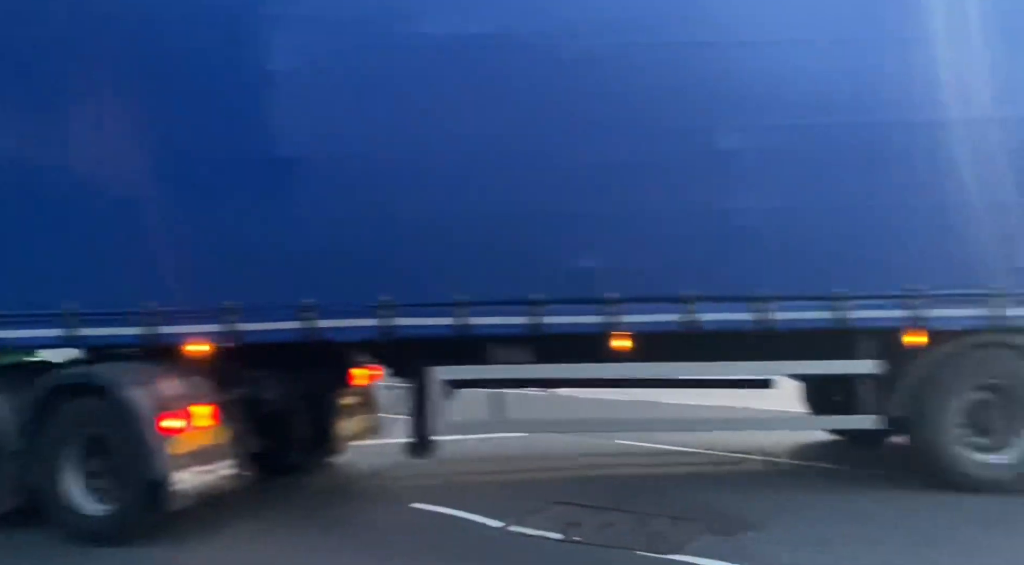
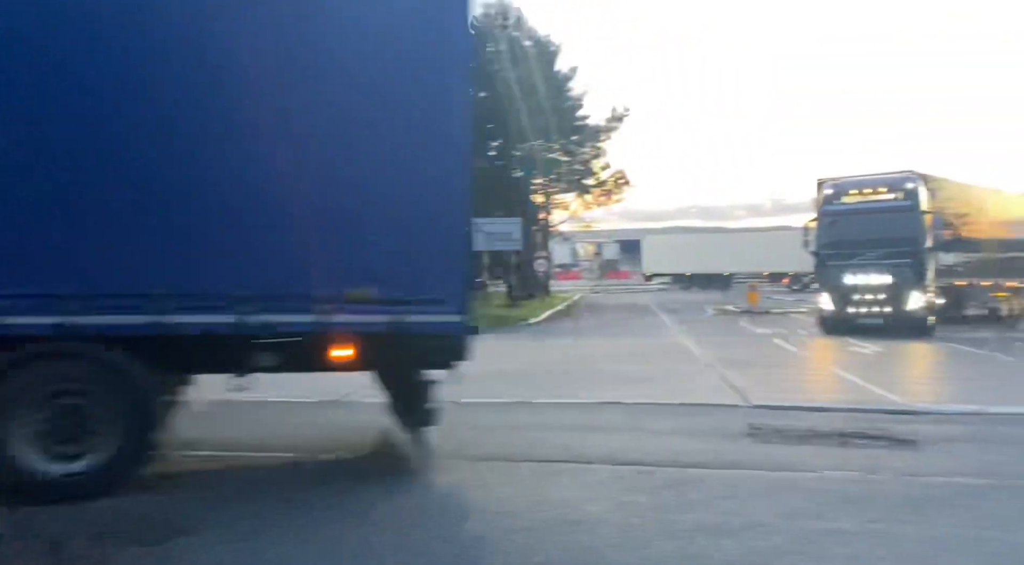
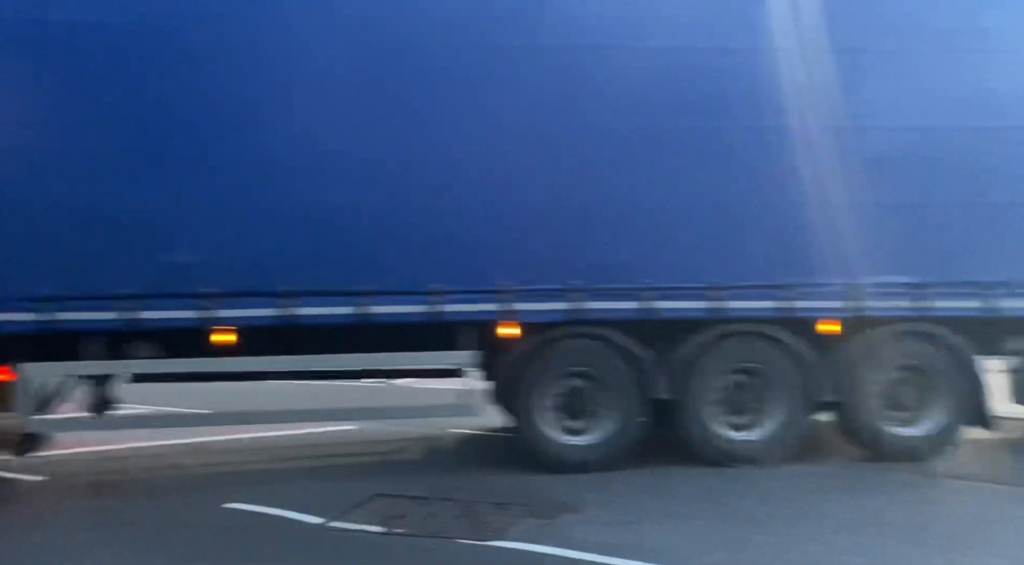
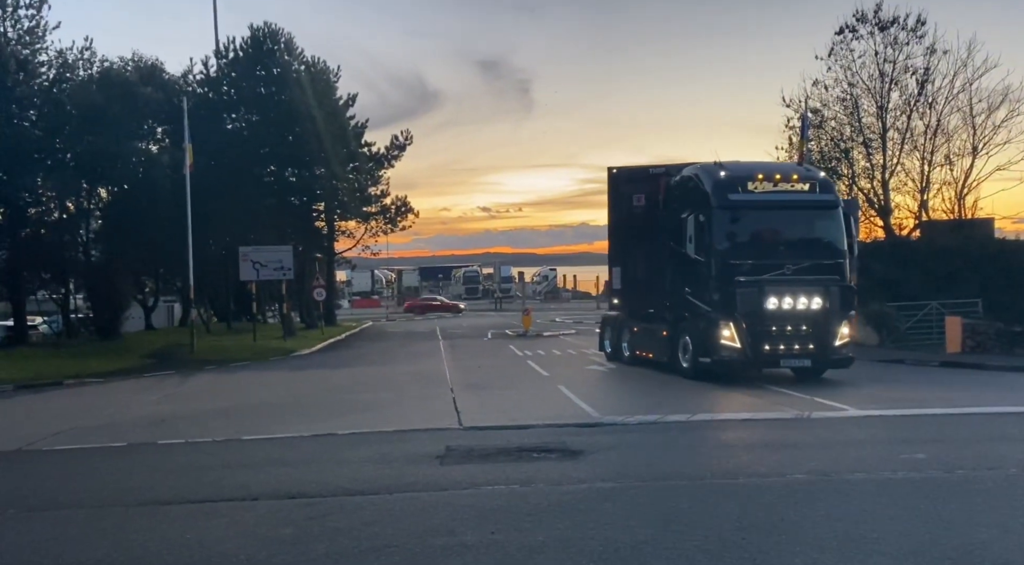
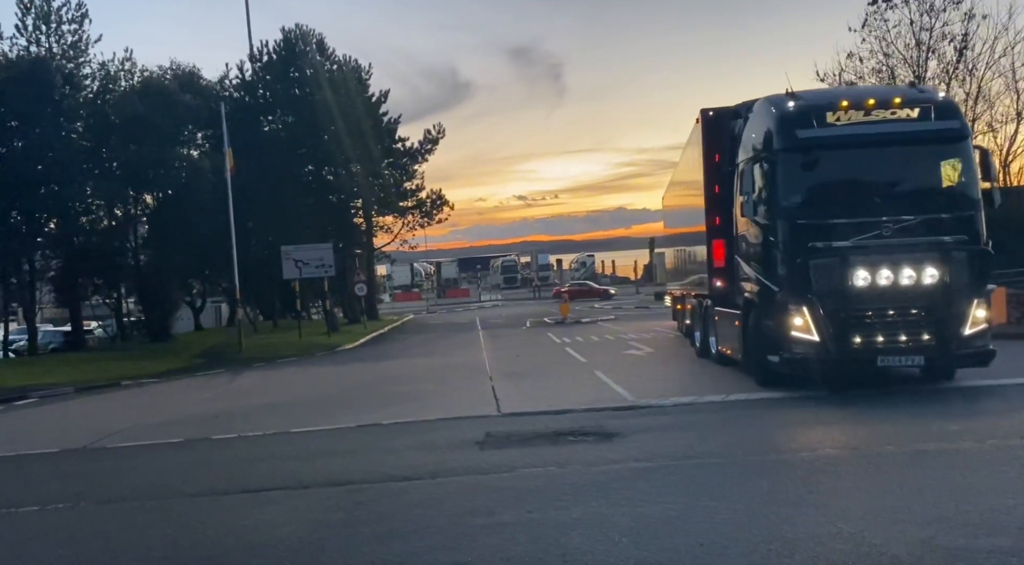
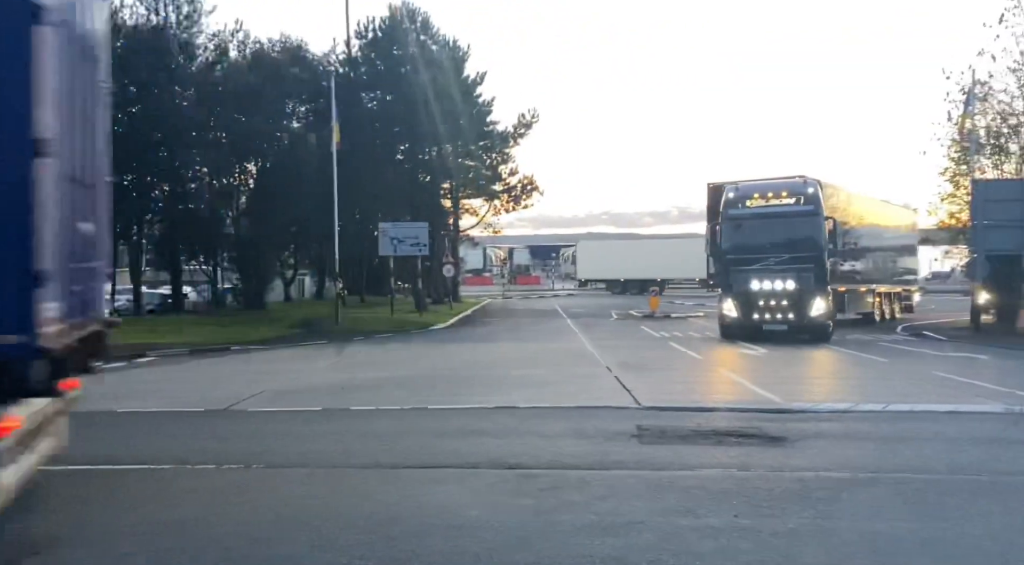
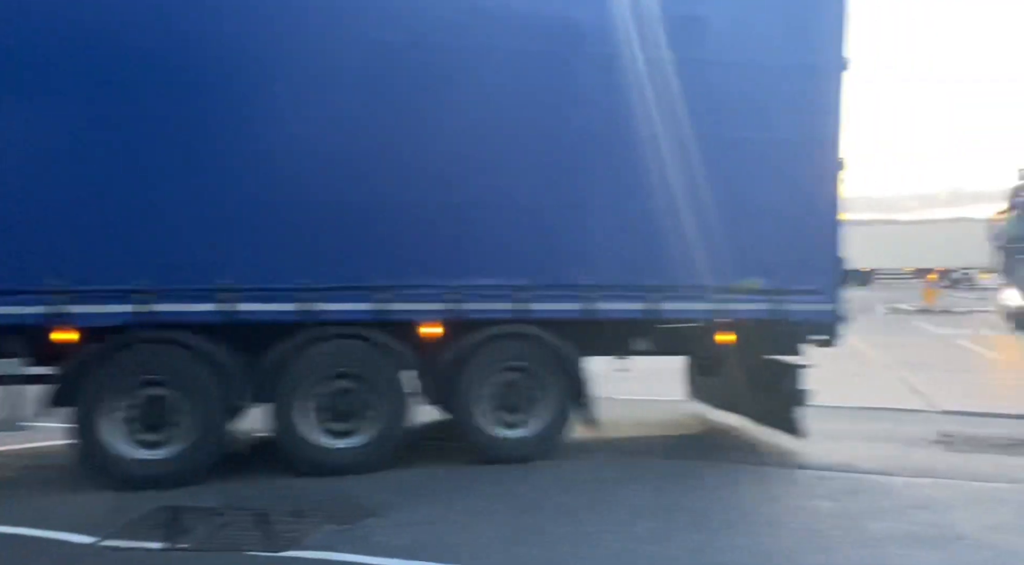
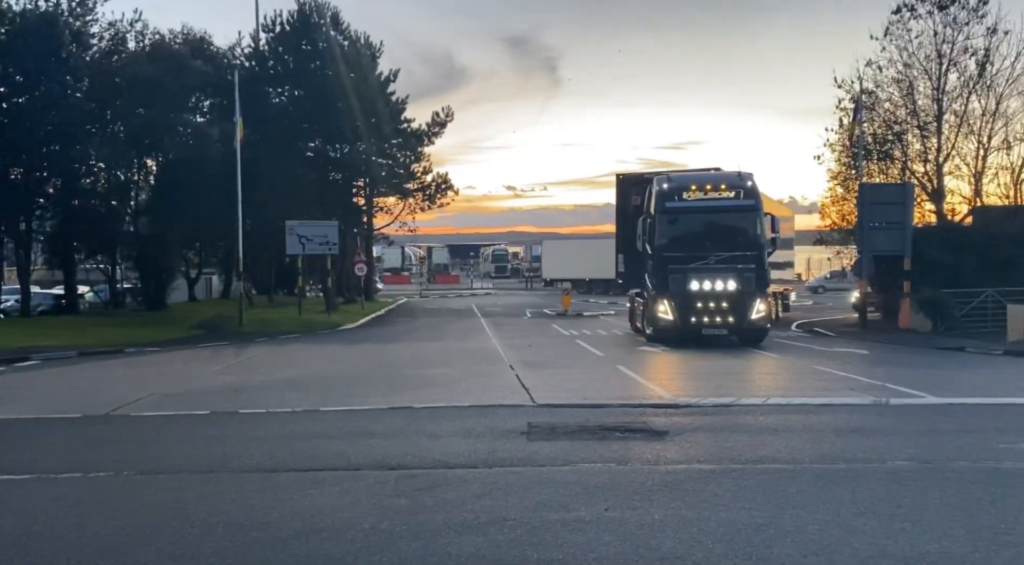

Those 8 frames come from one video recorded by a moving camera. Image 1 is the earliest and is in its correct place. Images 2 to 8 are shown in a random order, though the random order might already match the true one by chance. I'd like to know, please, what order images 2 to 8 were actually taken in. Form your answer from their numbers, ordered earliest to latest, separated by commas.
3, 7, 2, 6, 8, 4, 5
